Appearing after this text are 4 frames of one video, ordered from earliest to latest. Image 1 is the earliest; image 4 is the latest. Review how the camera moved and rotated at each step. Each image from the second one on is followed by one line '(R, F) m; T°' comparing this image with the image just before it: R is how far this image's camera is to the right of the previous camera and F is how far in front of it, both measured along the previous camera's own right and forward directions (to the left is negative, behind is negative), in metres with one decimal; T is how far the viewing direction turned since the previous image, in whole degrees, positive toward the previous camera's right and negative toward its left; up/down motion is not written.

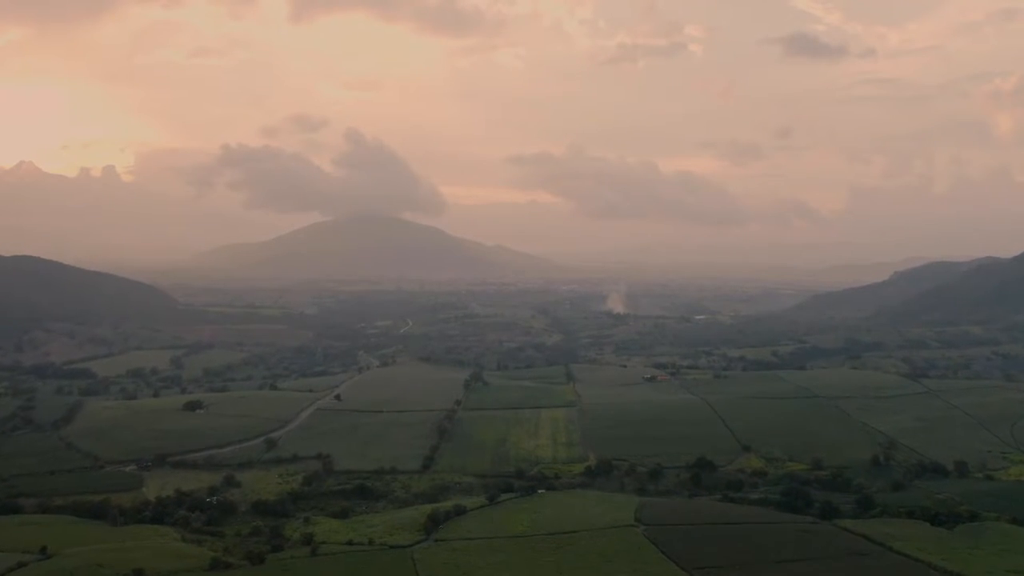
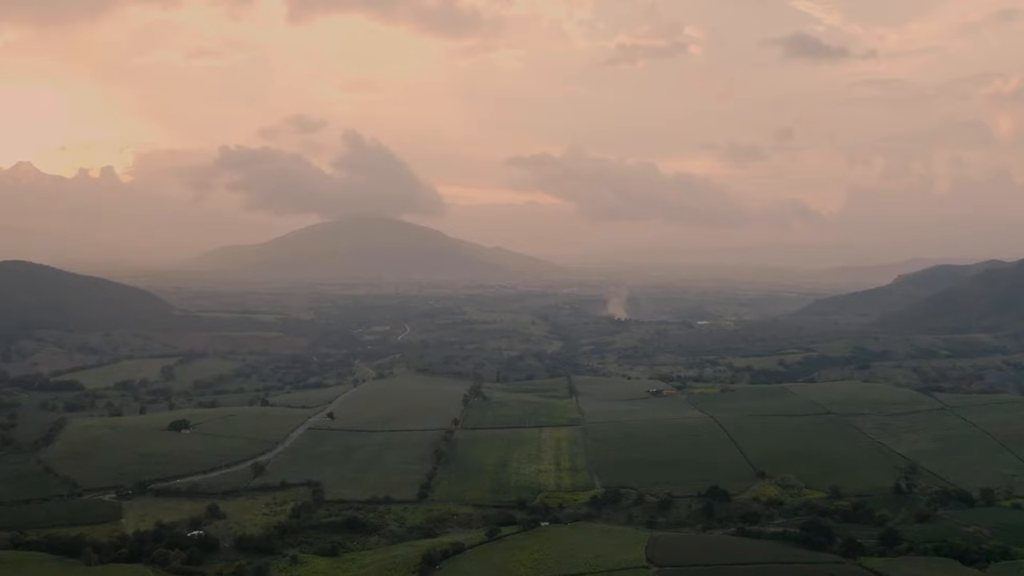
(-0.1, +3.0) m; 0°
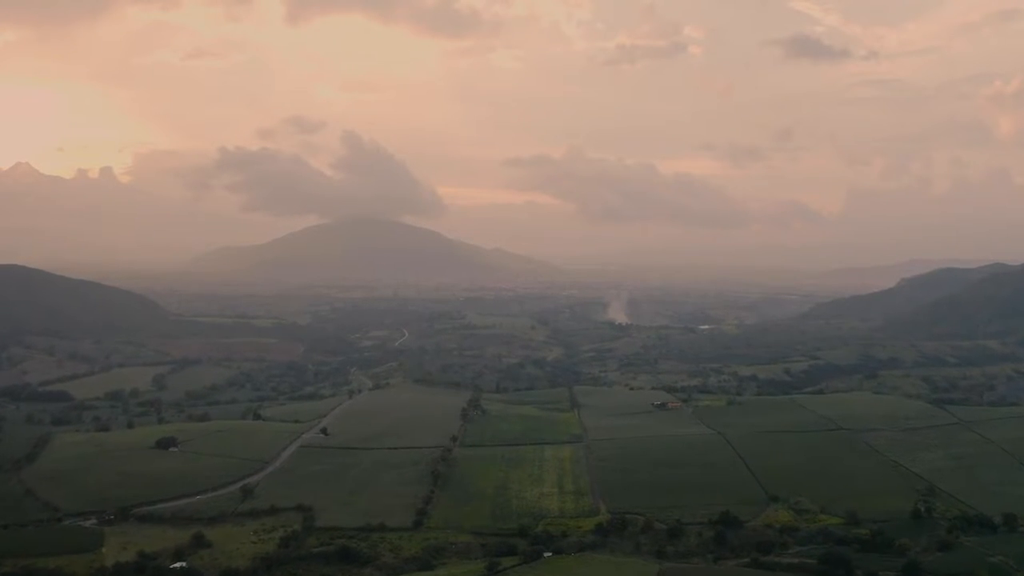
(-0.1, +2.5) m; 0°
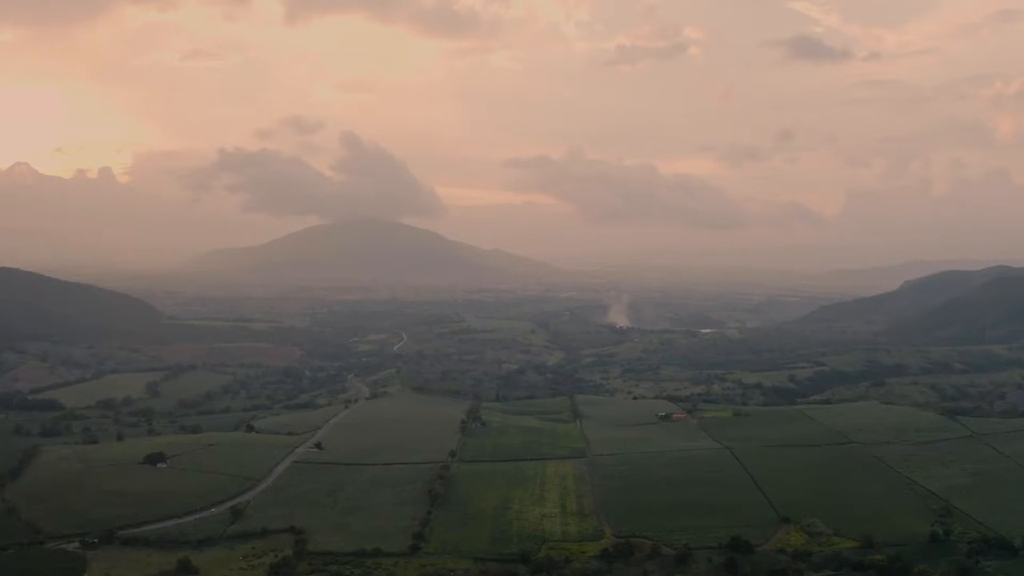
(-0.1, +2.1) m; 0°
